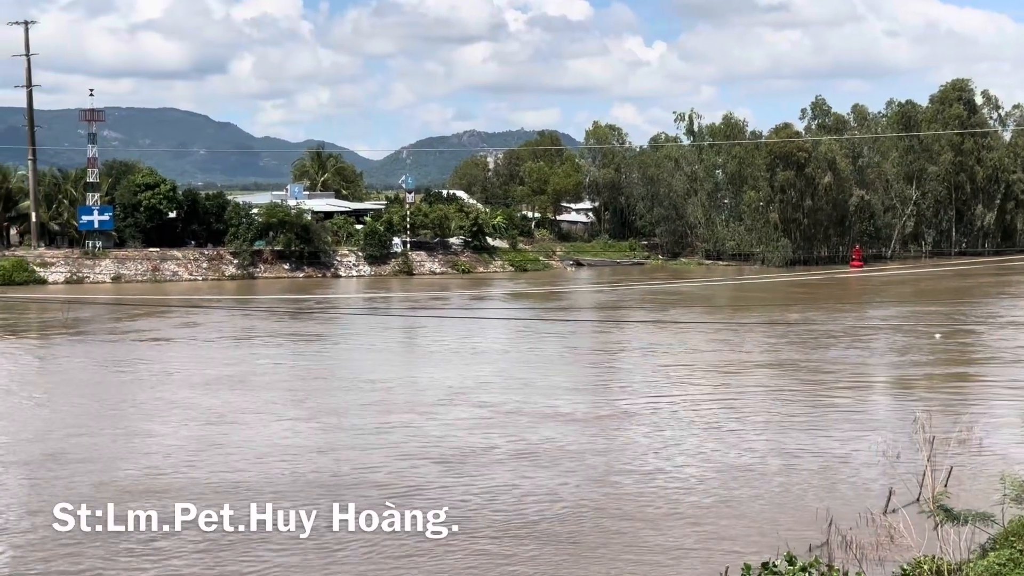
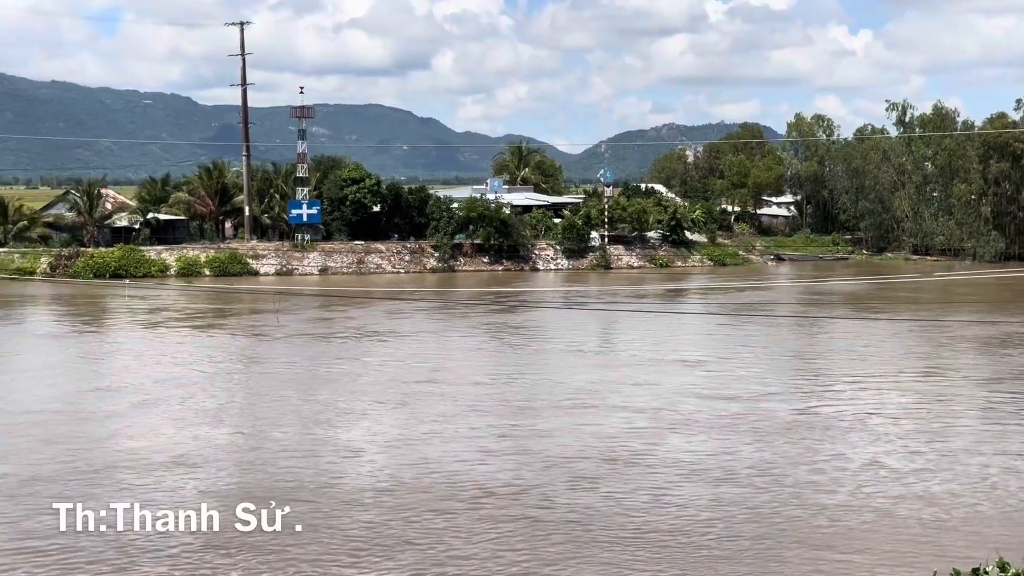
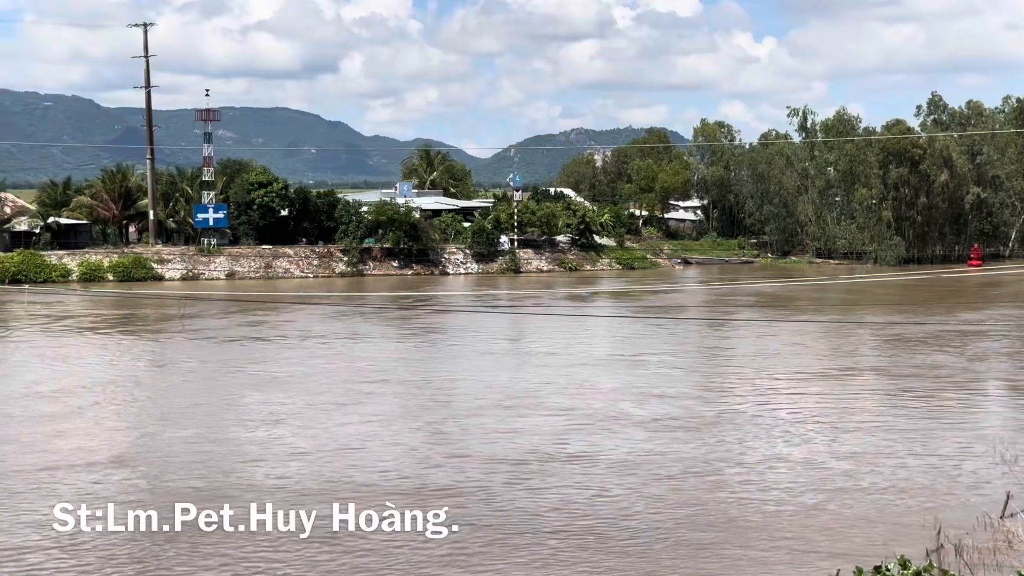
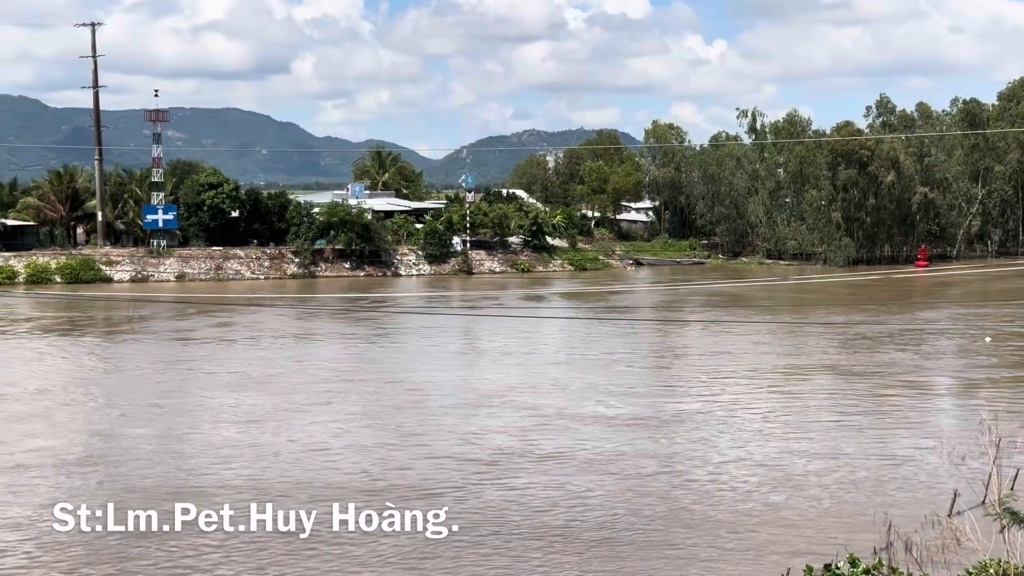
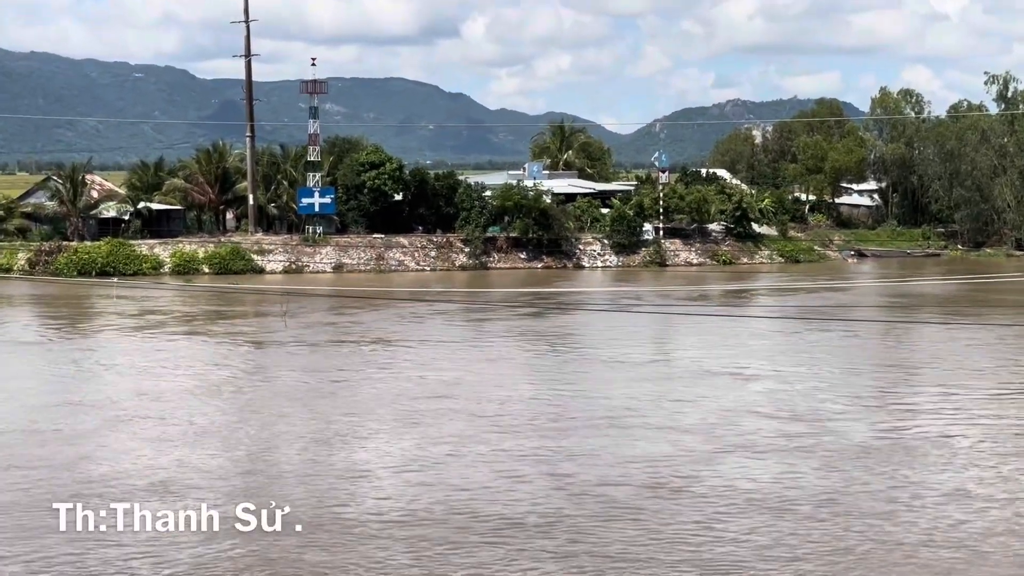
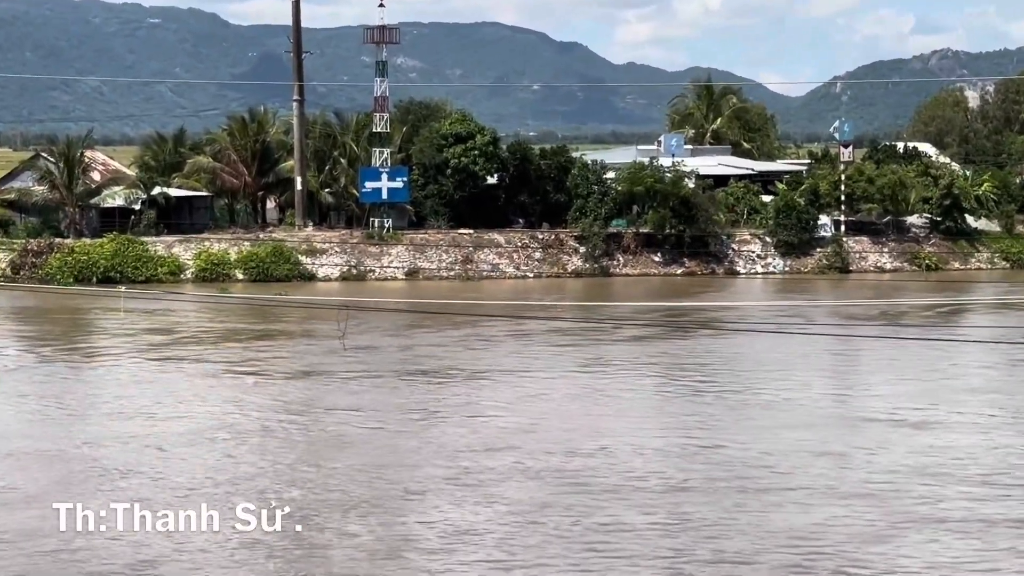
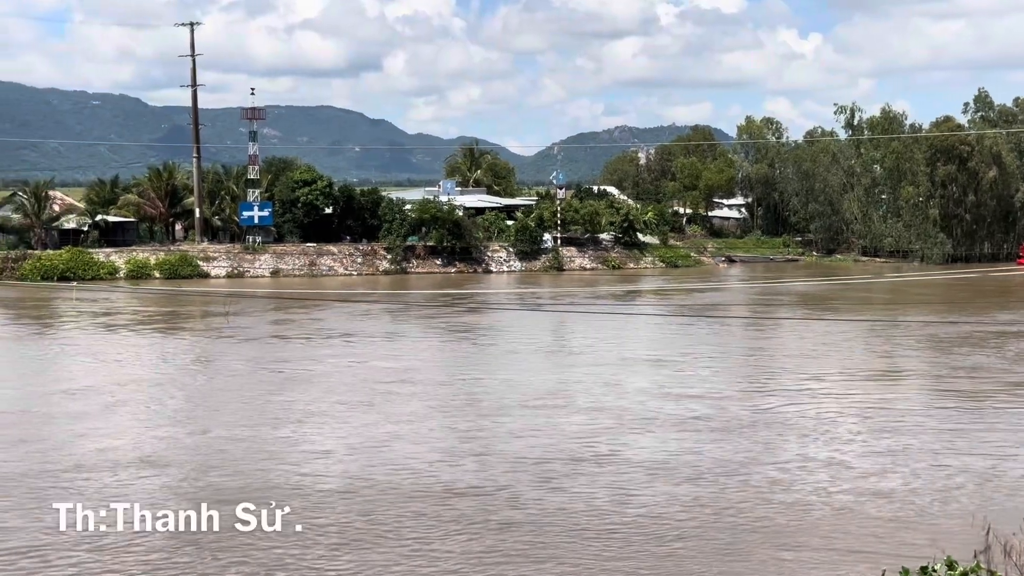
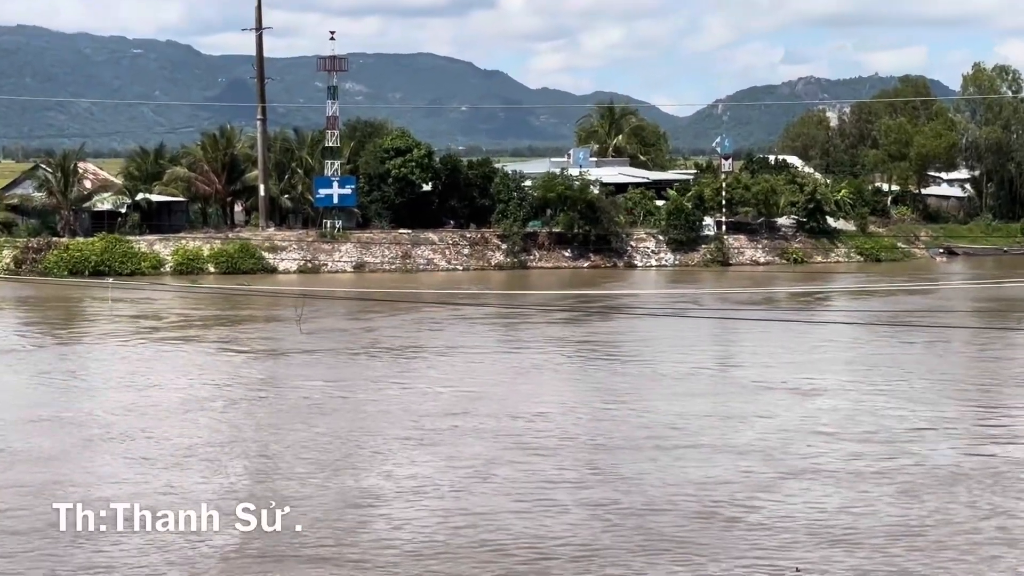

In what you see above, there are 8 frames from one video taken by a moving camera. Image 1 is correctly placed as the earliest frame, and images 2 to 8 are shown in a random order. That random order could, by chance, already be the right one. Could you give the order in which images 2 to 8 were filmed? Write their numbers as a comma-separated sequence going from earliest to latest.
4, 3, 7, 2, 5, 8, 6
